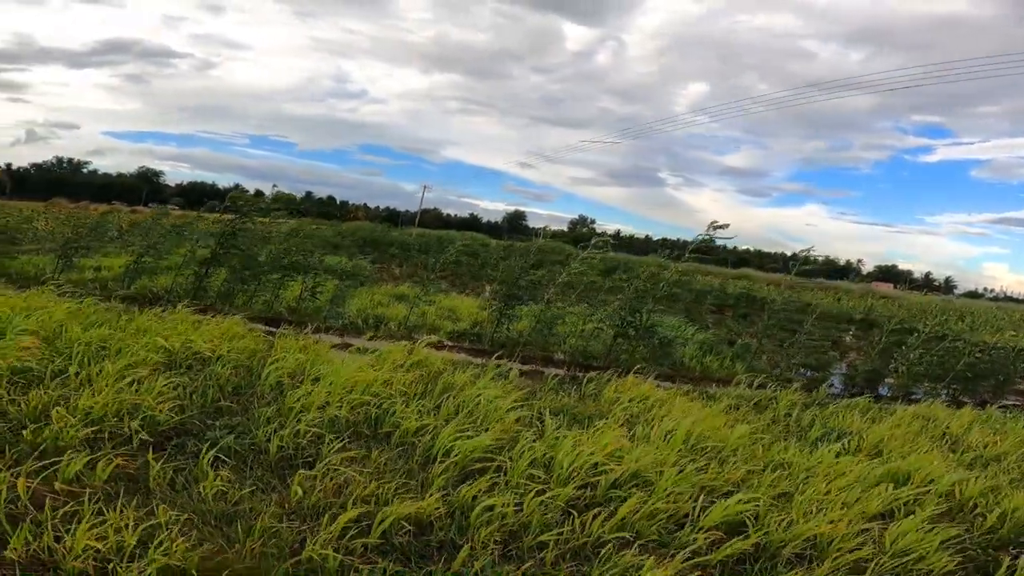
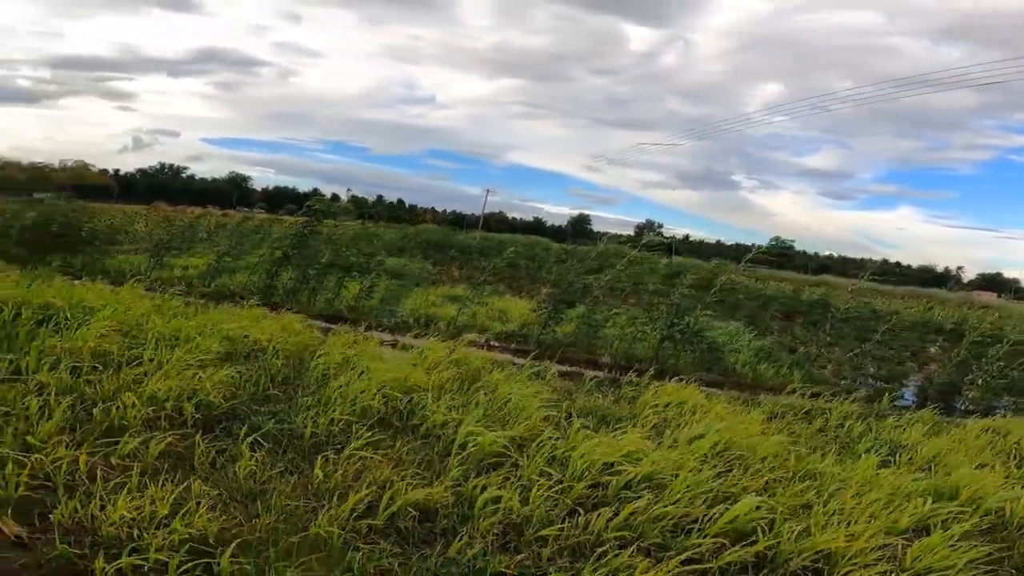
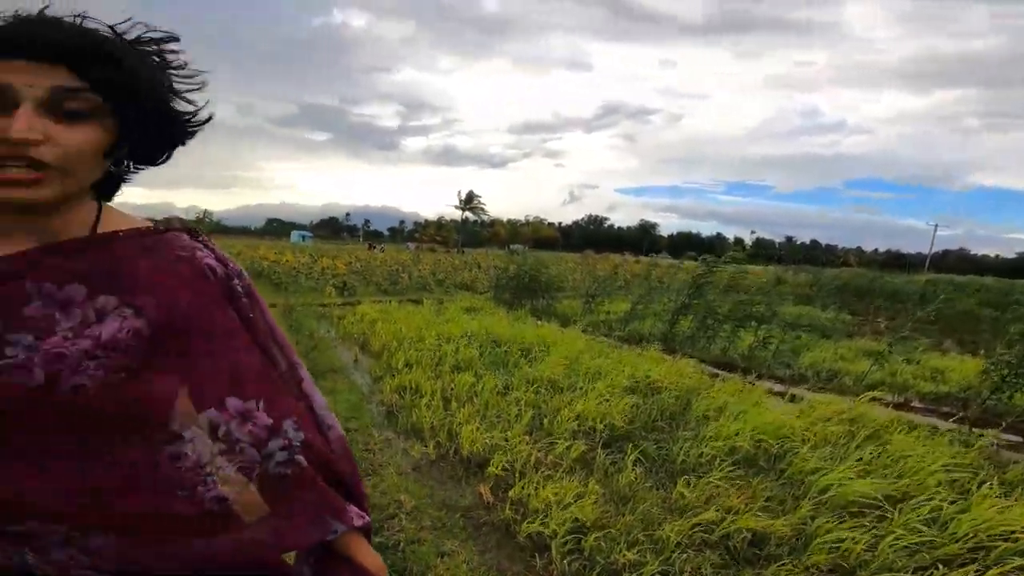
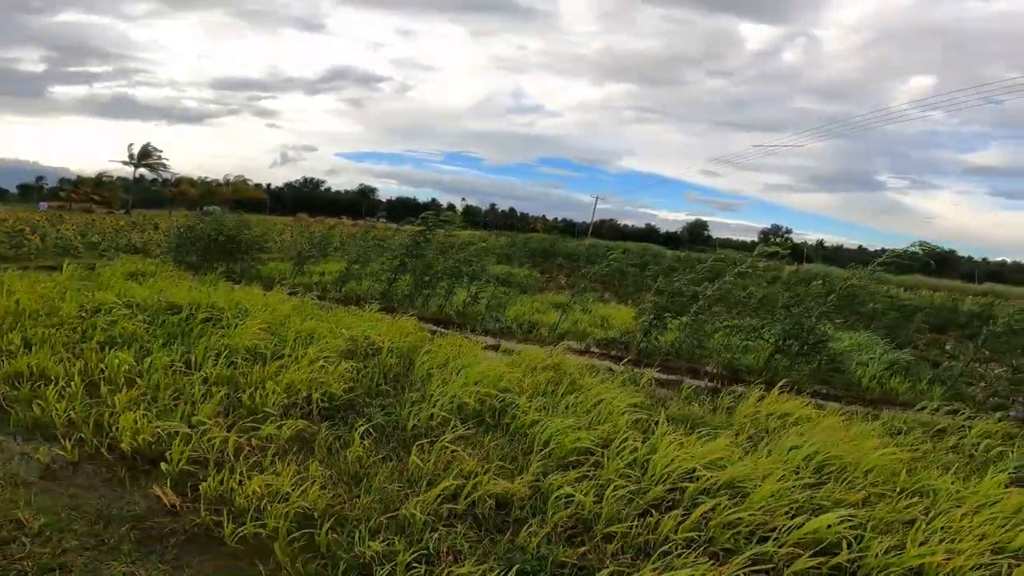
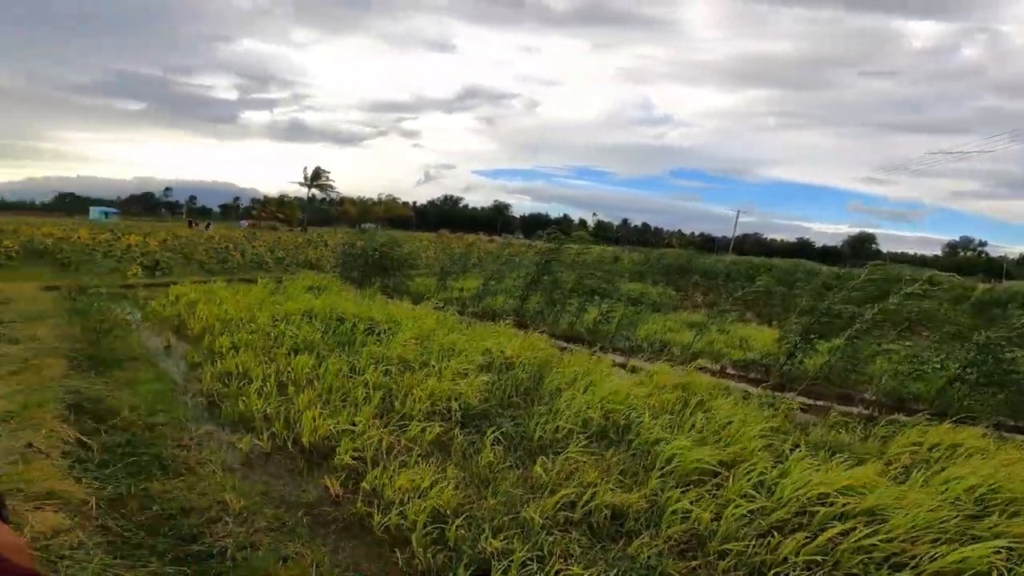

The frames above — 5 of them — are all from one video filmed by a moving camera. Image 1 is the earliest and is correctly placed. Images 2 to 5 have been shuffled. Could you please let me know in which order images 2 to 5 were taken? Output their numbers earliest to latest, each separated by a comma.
2, 4, 5, 3
